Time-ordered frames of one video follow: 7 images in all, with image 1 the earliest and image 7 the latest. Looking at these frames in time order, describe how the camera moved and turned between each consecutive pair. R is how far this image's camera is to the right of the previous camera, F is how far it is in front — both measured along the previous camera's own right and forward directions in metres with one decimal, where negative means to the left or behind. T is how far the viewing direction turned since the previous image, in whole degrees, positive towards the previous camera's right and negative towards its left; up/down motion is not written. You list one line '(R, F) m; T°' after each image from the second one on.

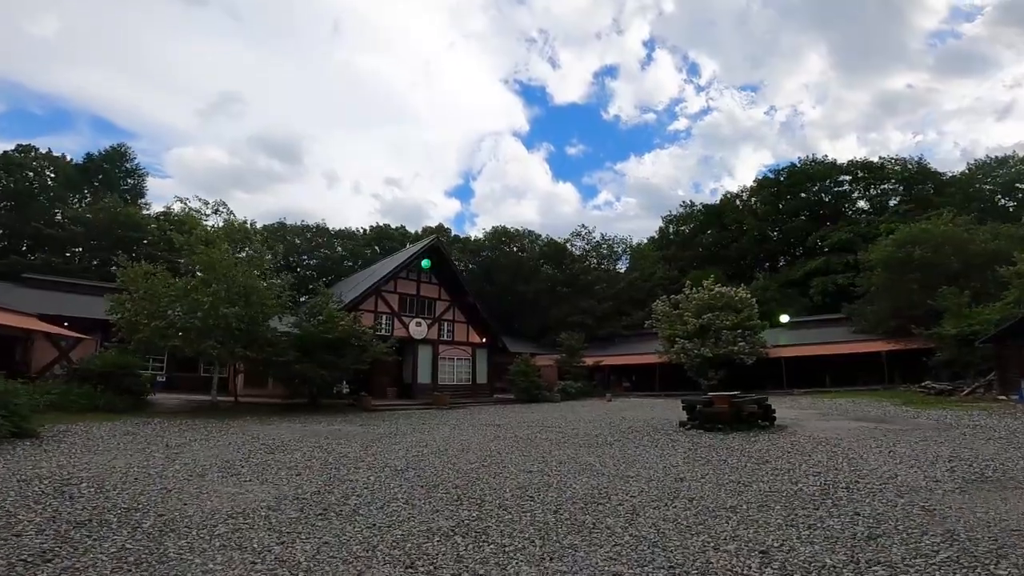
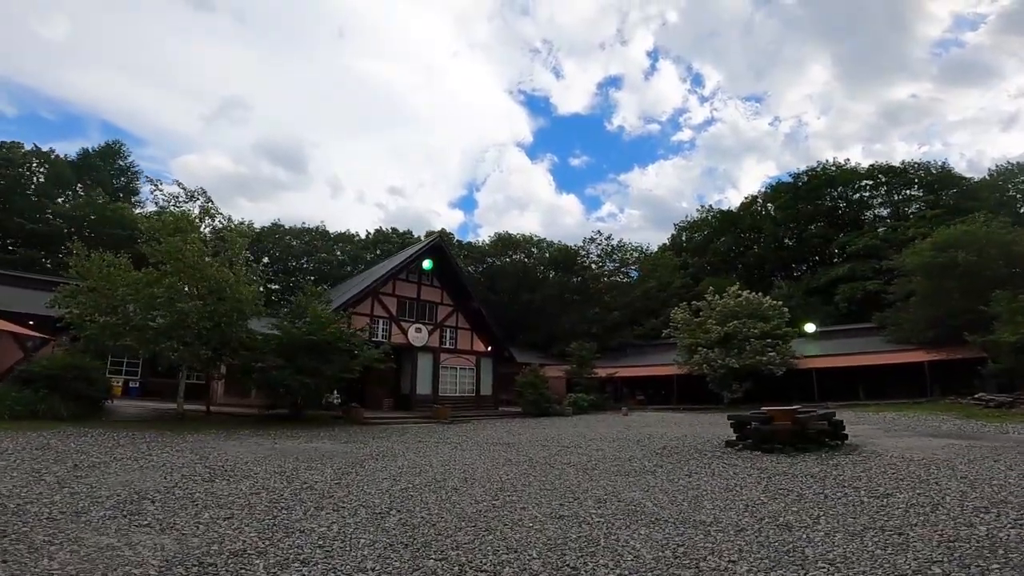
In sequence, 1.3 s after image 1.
(-0.2, +2.1) m; 0°
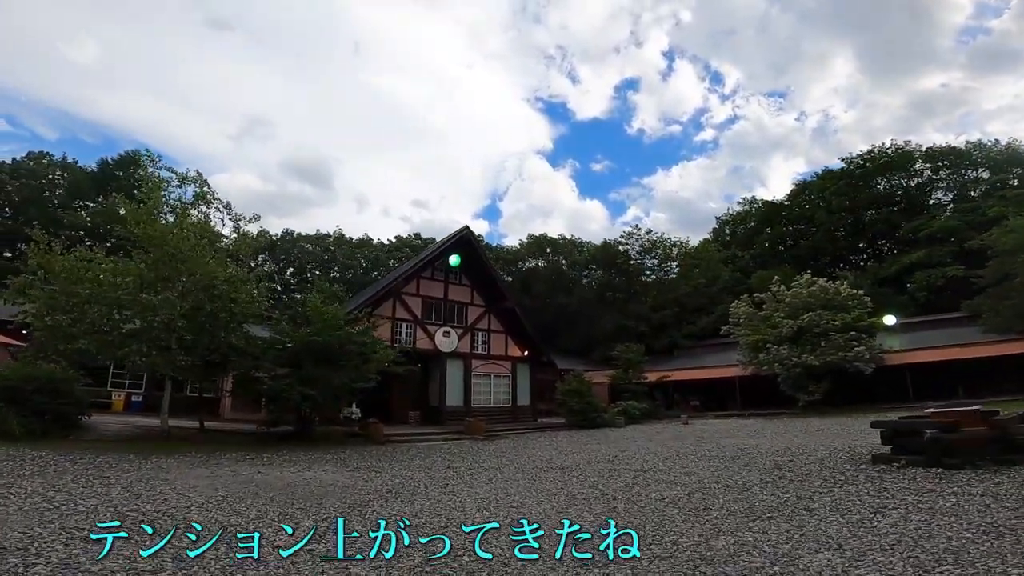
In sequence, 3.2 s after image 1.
(-0.4, +2.9) m; -3°
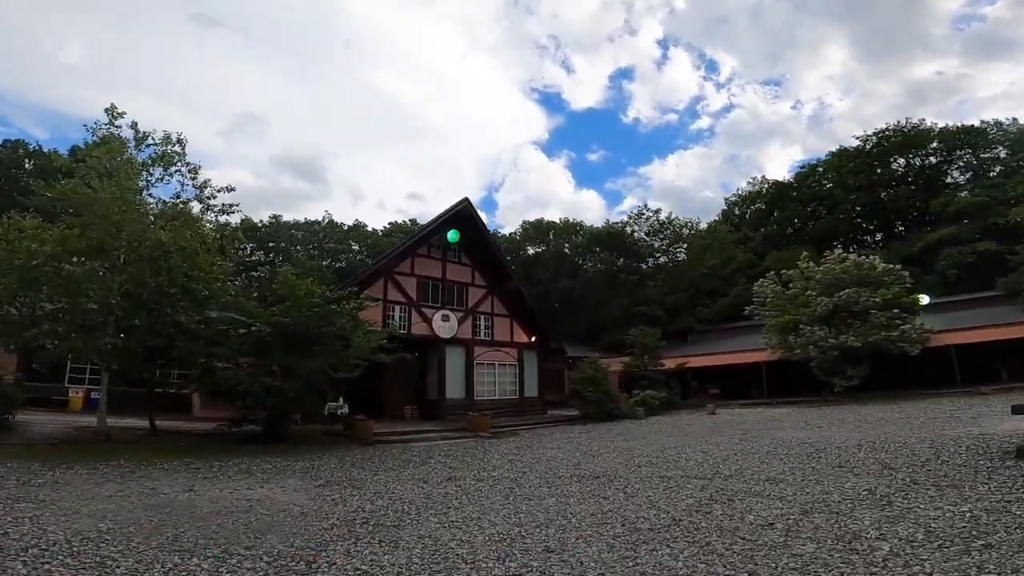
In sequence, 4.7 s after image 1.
(-0.3, +2.2) m; 0°
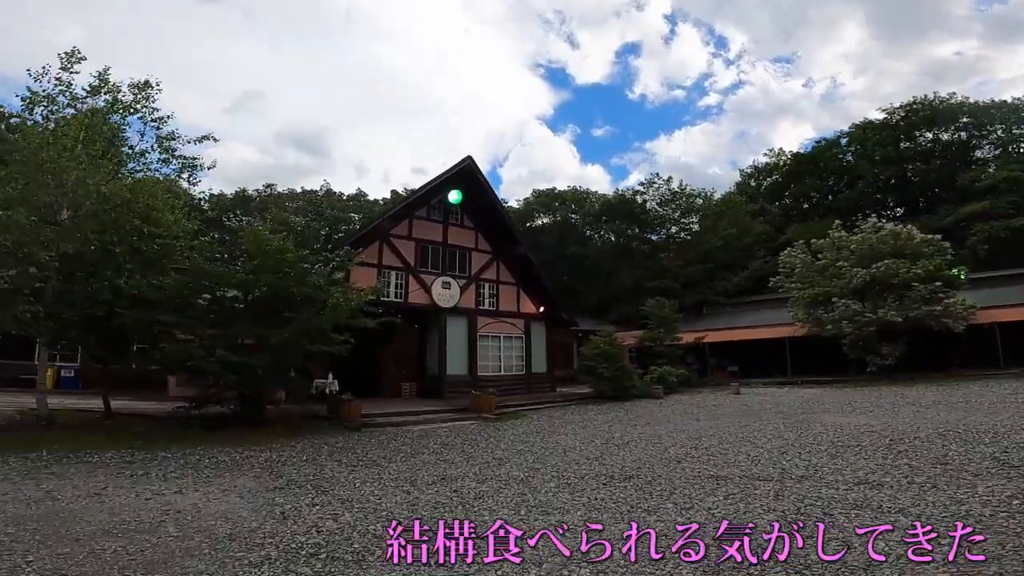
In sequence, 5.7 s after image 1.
(-0.1, +1.6) m; 0°
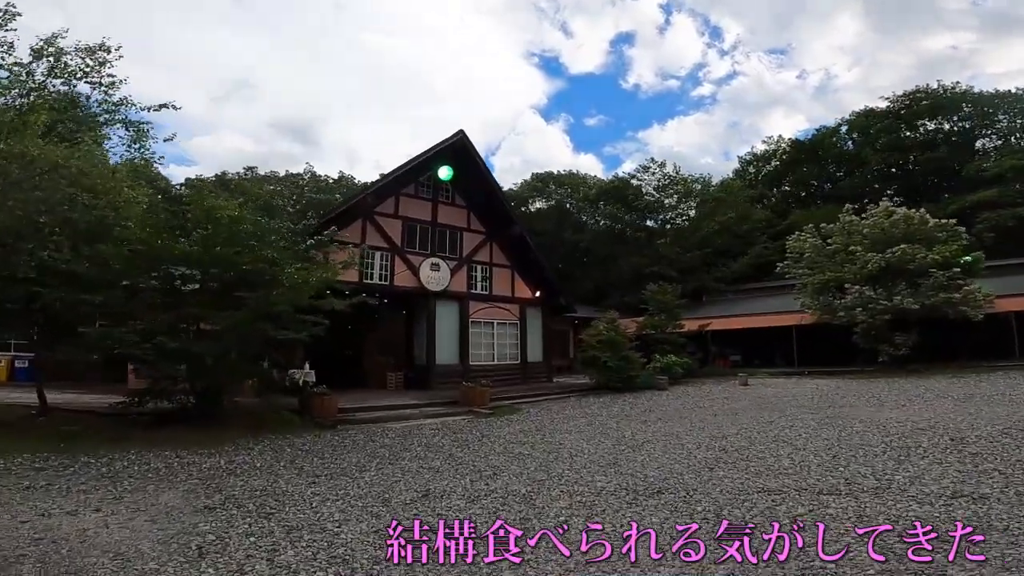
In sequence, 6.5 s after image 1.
(-0.1, +1.2) m; +1°
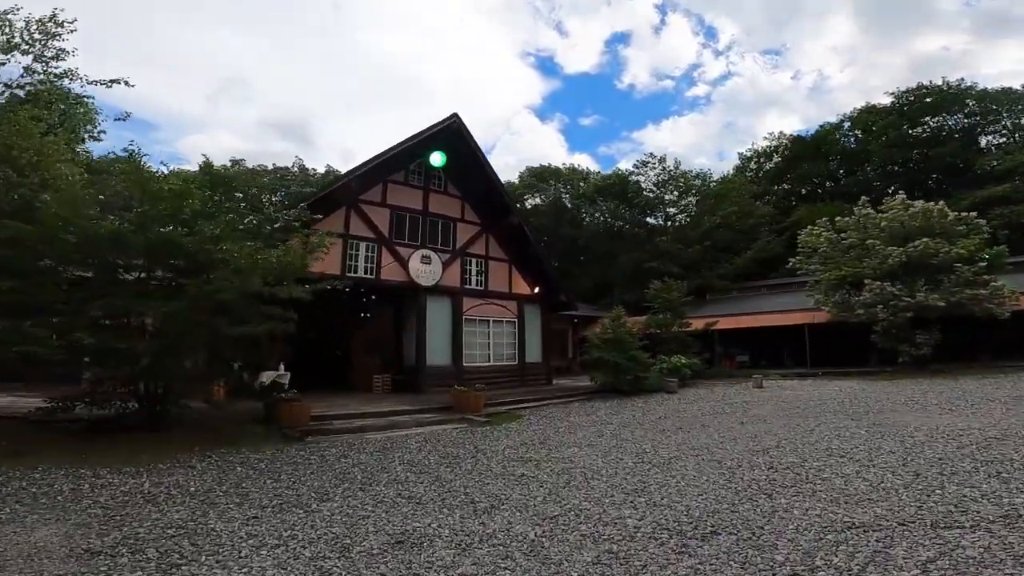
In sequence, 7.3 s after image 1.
(-0.1, +1.2) m; +1°
